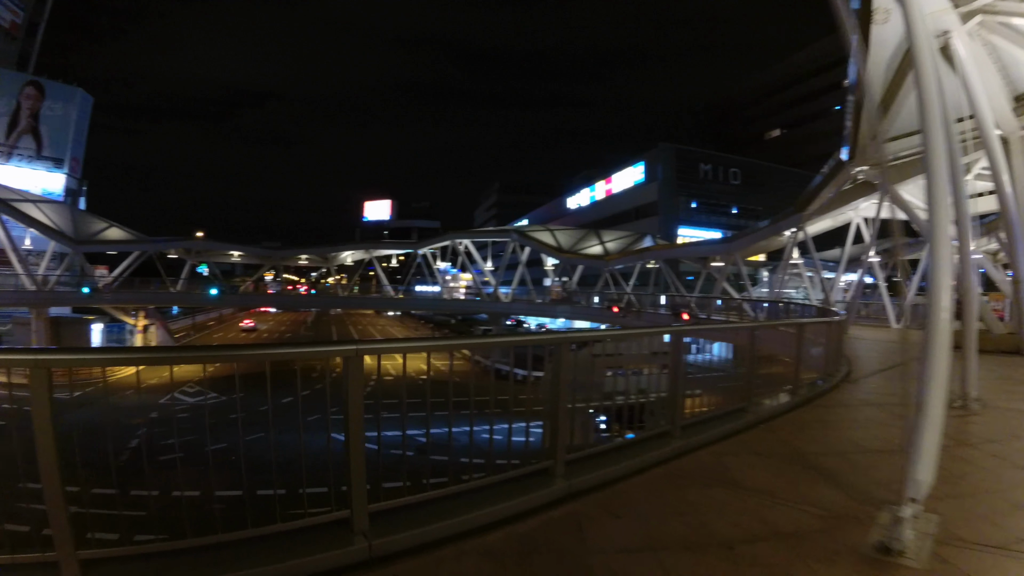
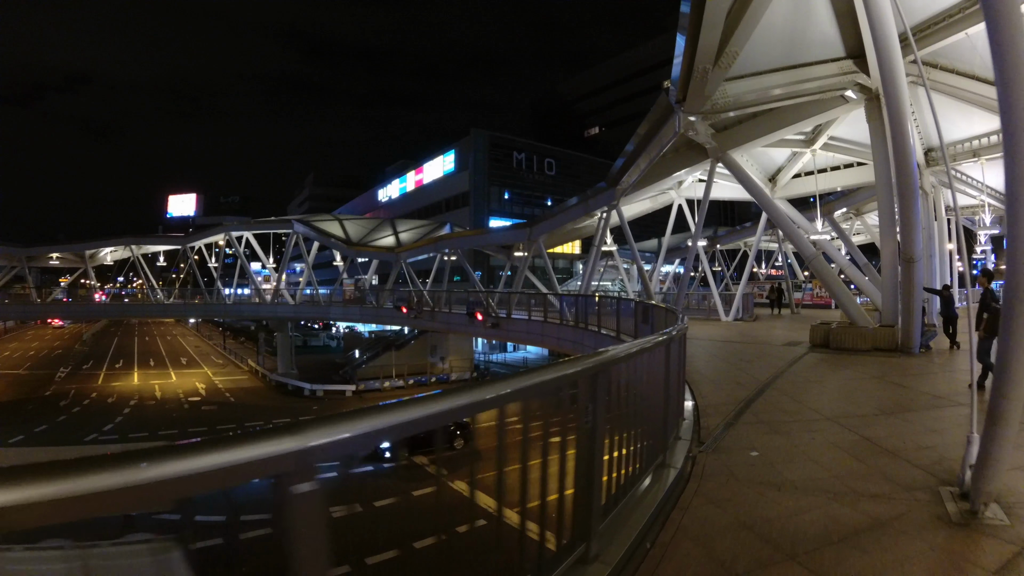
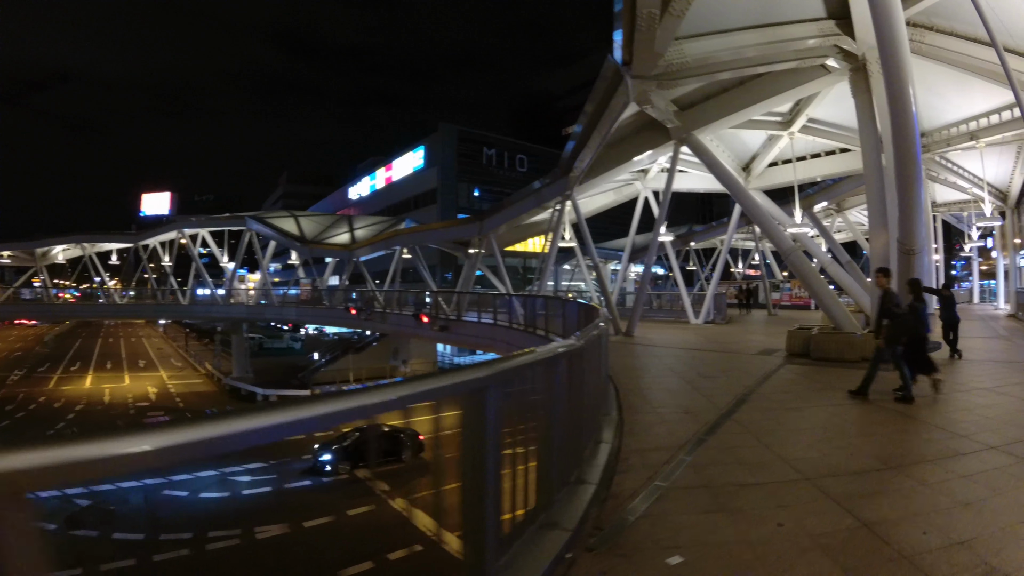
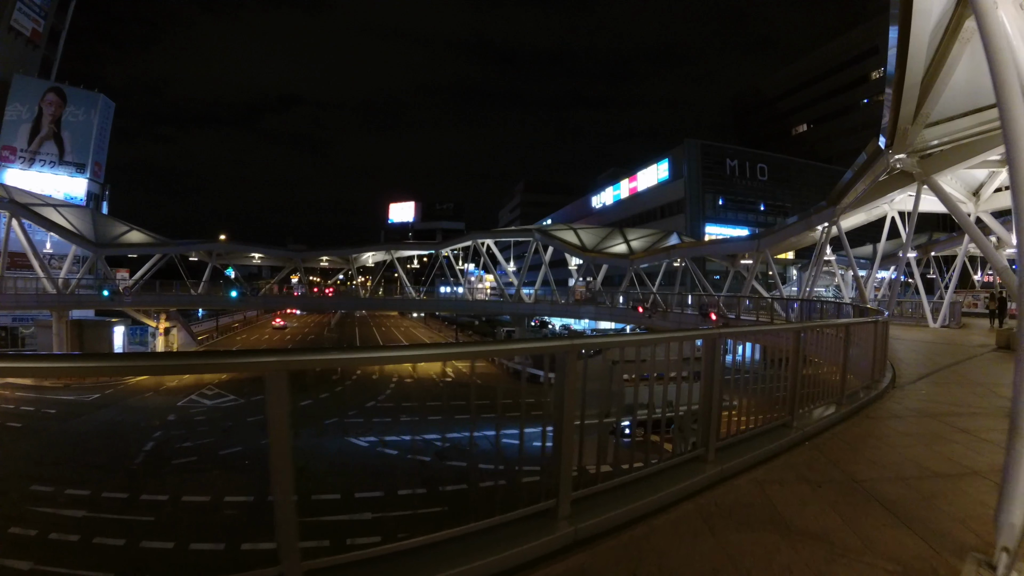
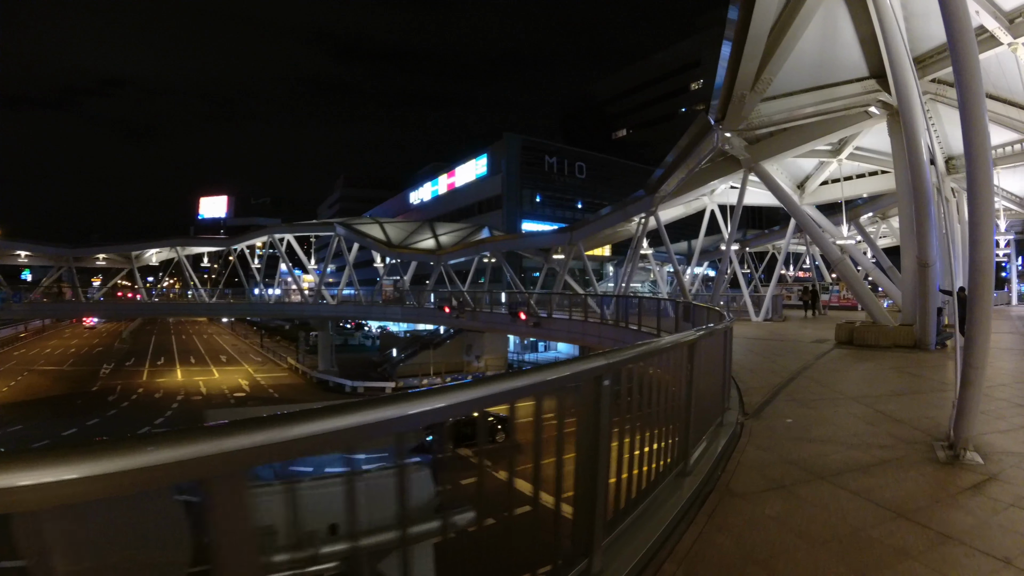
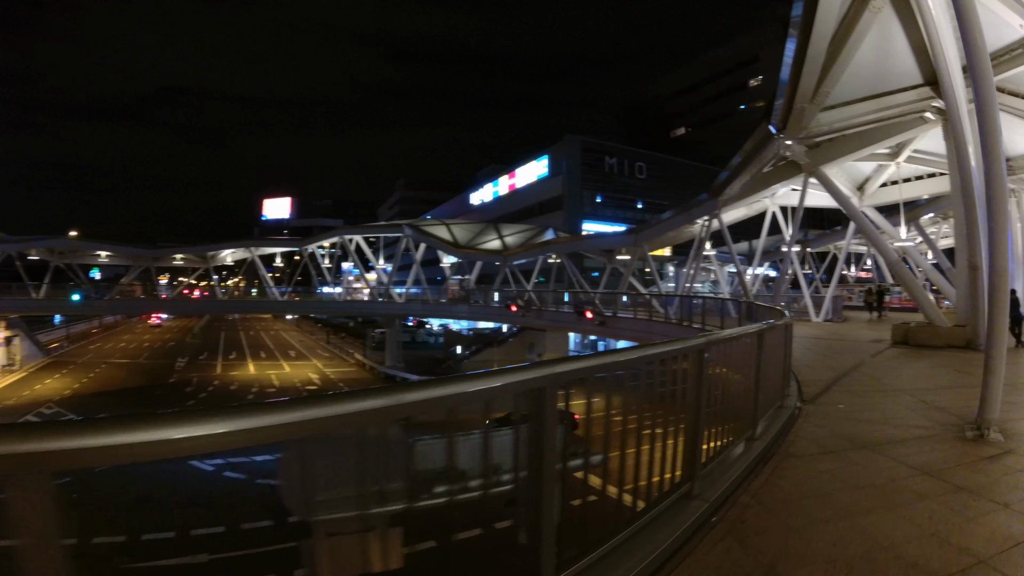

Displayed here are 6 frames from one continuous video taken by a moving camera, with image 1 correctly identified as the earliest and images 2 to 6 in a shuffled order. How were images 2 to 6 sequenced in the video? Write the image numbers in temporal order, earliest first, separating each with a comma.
4, 6, 5, 2, 3
